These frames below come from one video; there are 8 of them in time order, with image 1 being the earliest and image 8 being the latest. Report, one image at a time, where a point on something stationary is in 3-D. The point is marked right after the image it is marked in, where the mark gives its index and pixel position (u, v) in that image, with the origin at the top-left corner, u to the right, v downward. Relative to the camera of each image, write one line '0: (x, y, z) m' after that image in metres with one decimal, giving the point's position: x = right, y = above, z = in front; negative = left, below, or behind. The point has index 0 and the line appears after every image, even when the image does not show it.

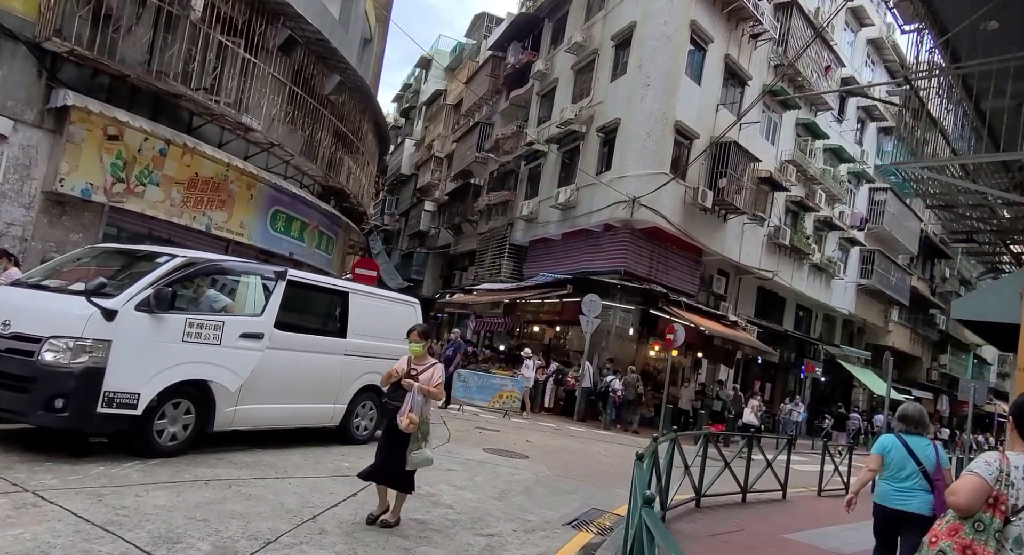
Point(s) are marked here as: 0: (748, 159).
0: (+7.9, +3.9, +20.1) m
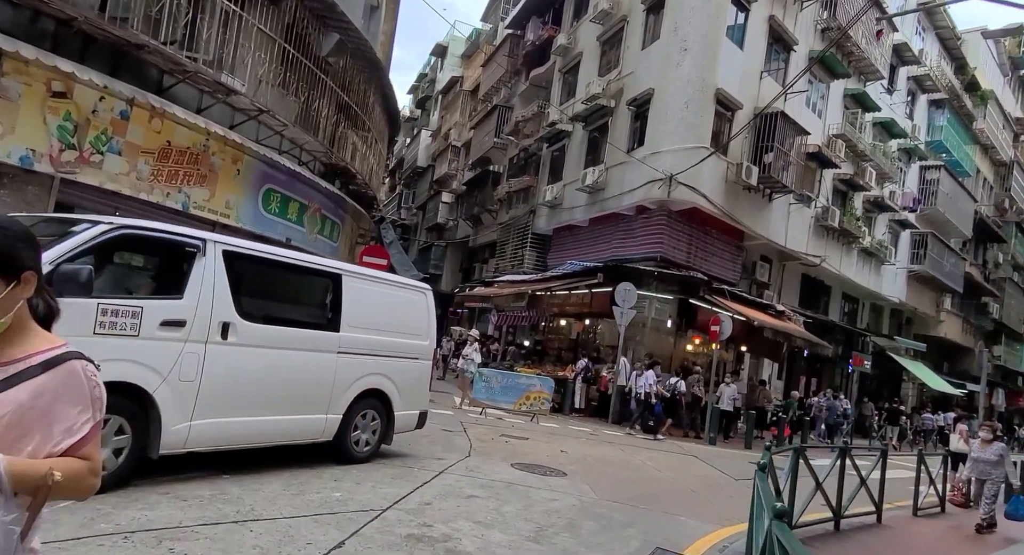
0: (+8.6, +4.3, +18.2) m
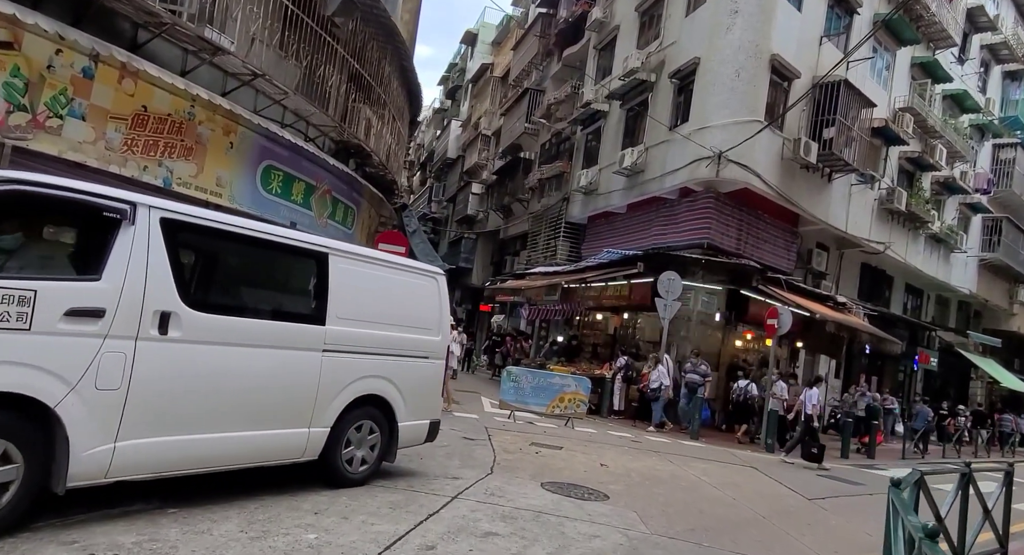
0: (+9.4, +4.7, +16.3) m
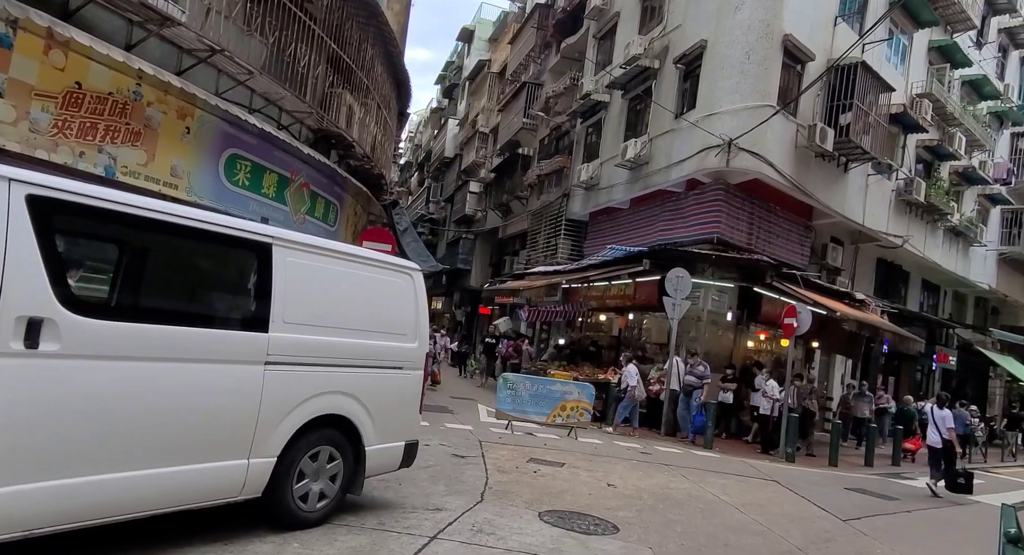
0: (+9.3, +4.8, +15.4) m
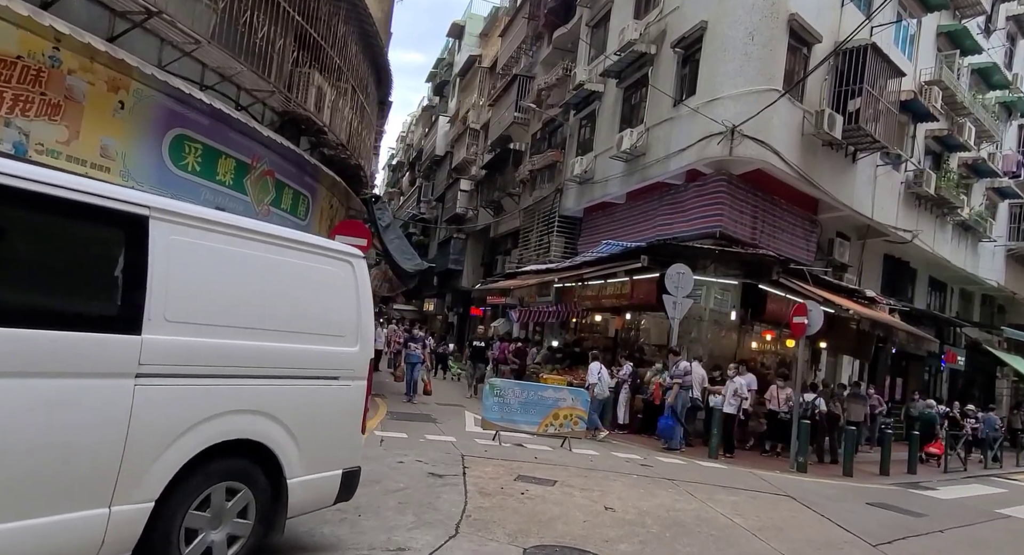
0: (+9.0, +4.9, +14.5) m
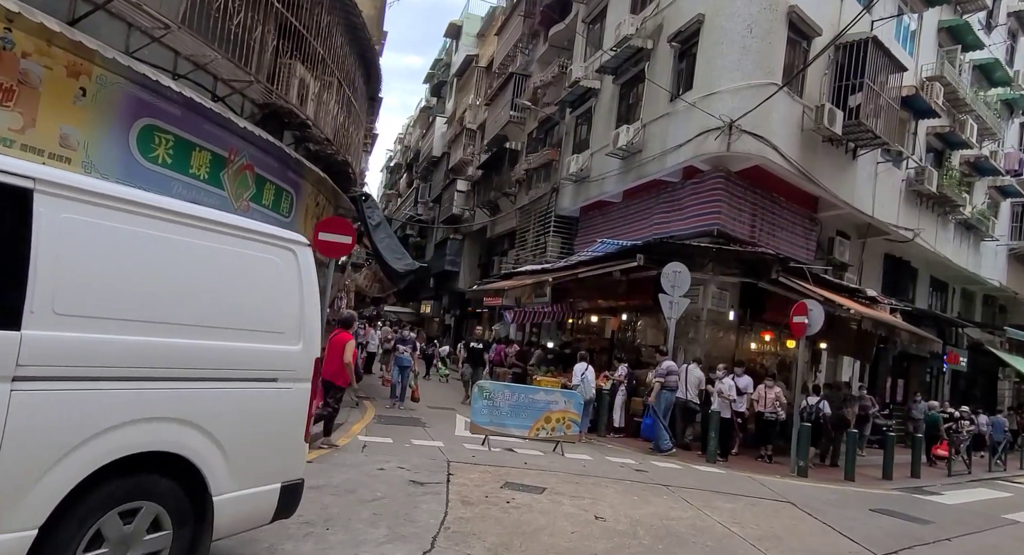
0: (+8.9, +4.9, +14.2) m
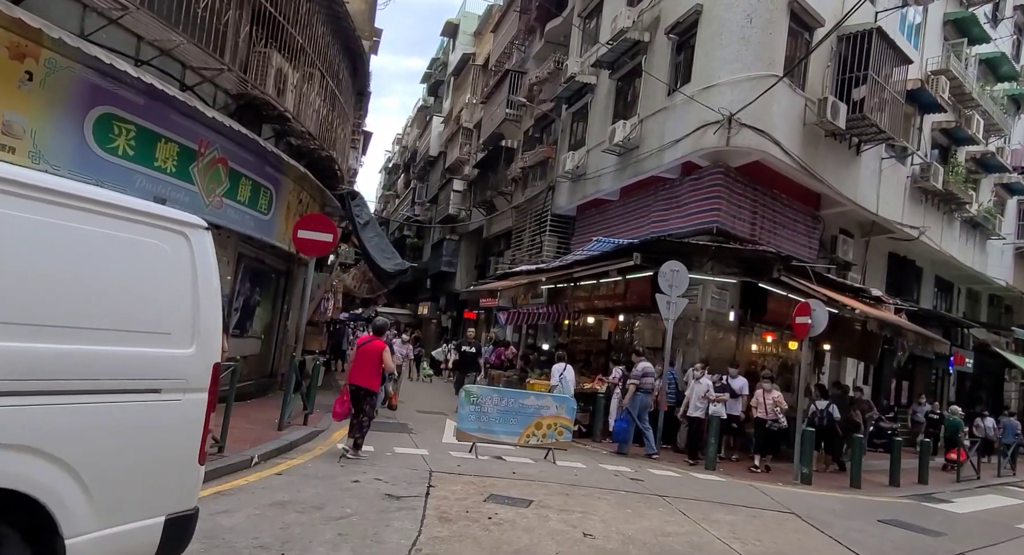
0: (+8.7, +4.9, +13.7) m
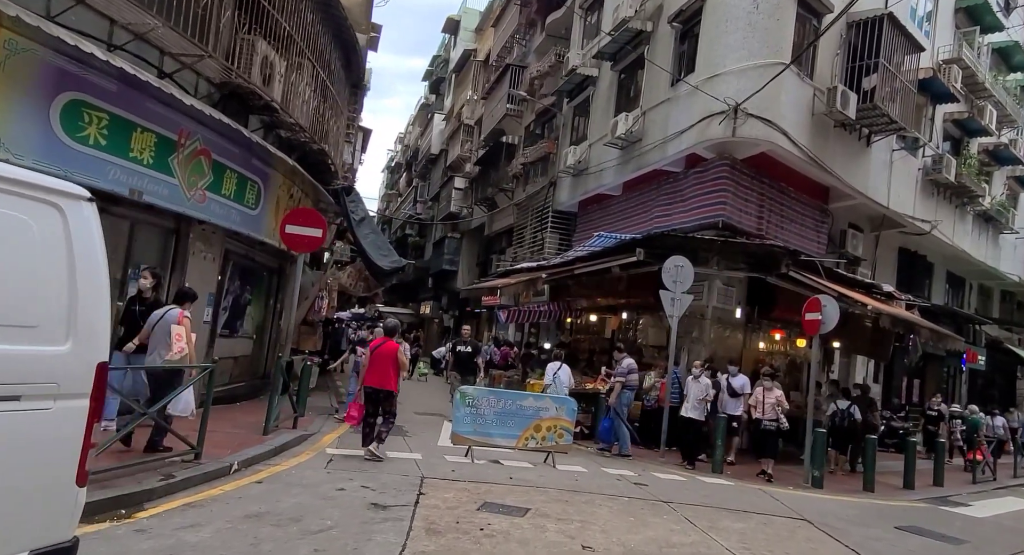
0: (+8.6, +5.0, +13.2) m
